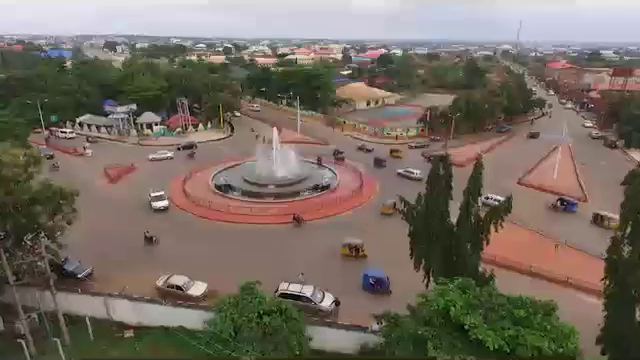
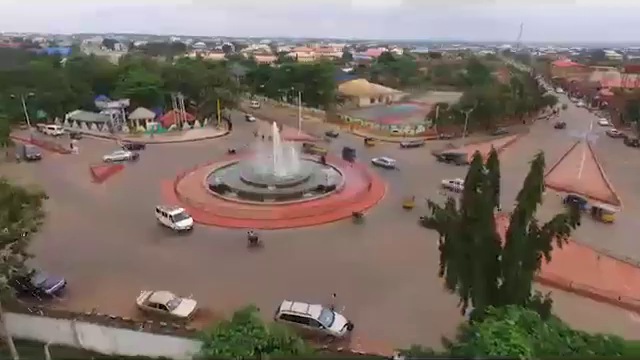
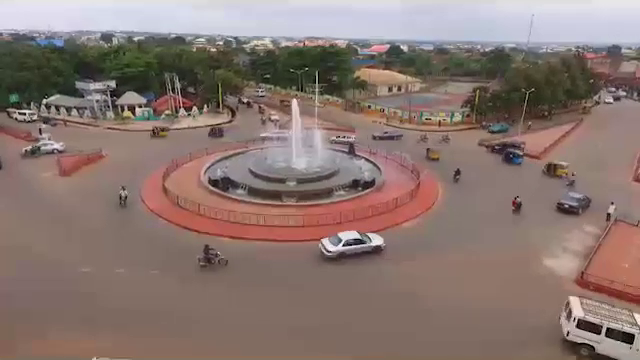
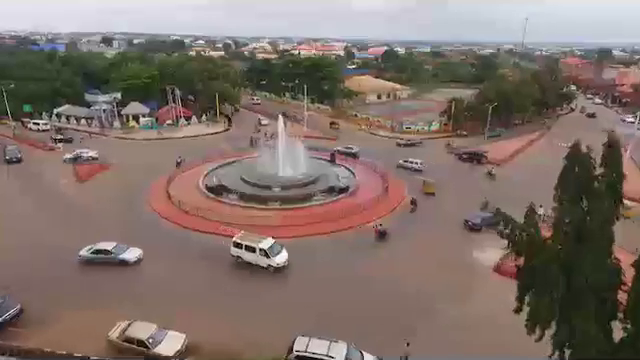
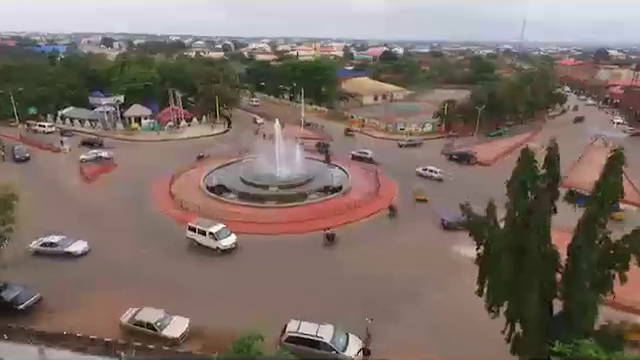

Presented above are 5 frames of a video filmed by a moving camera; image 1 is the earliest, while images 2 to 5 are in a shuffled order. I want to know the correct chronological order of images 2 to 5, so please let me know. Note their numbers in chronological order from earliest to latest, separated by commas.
2, 5, 4, 3
